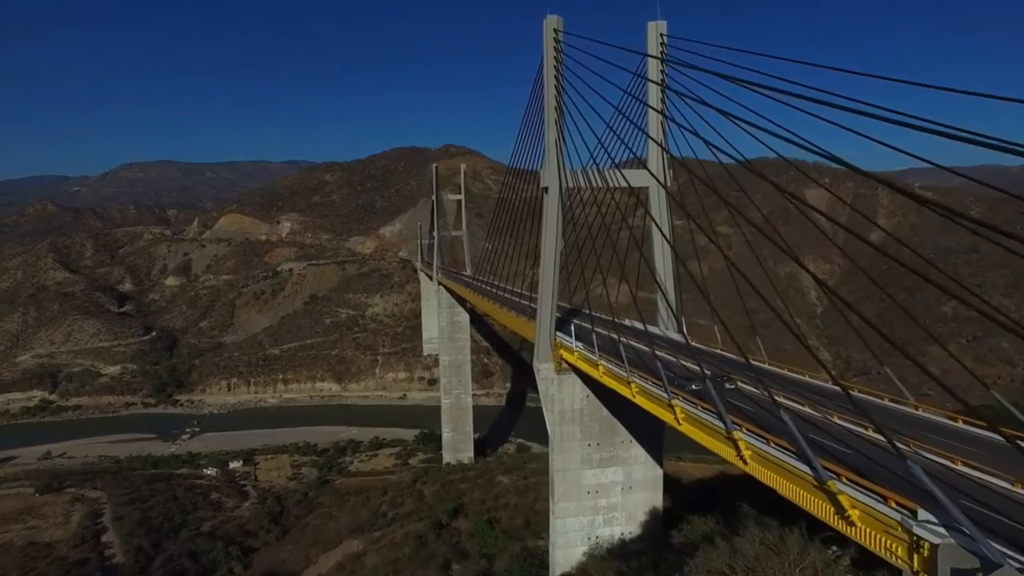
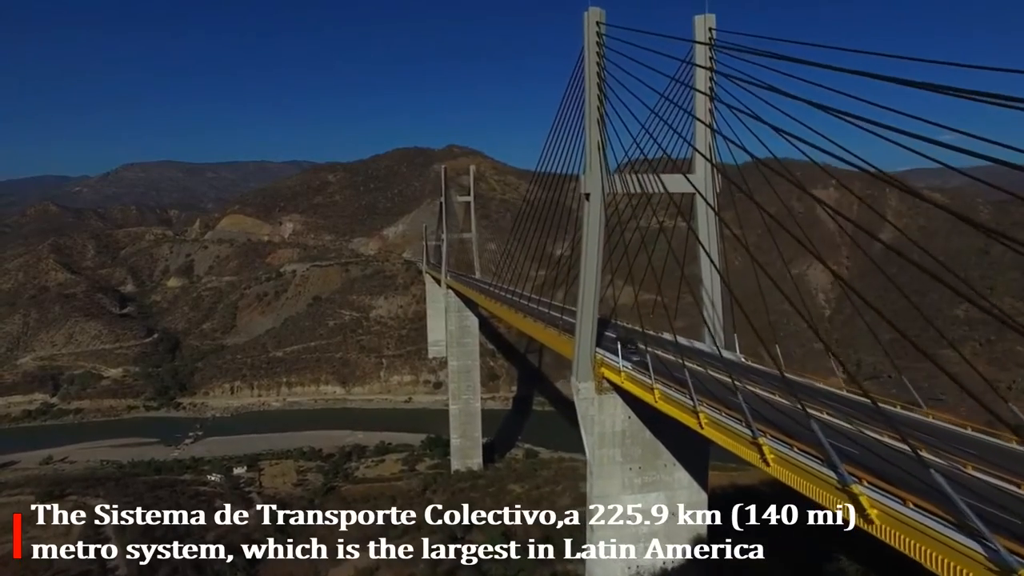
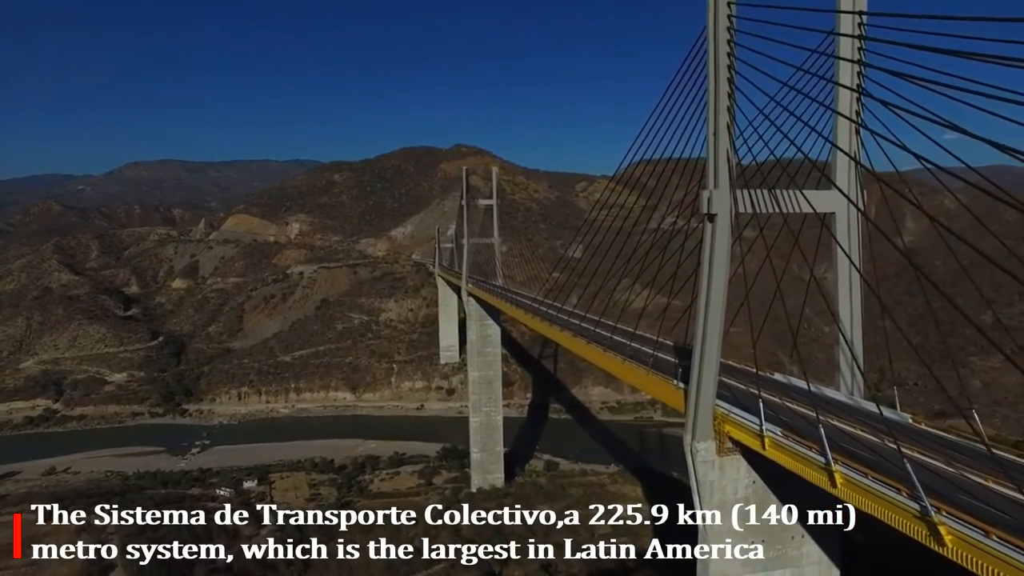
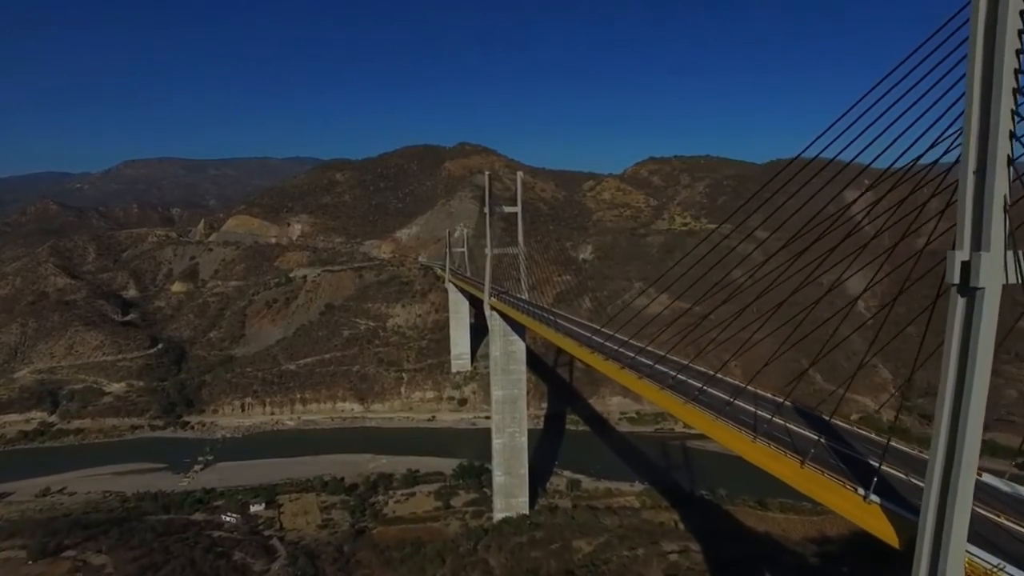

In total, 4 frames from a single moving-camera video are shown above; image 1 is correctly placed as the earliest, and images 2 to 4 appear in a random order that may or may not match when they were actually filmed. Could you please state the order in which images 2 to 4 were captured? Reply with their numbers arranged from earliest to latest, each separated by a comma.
2, 3, 4
